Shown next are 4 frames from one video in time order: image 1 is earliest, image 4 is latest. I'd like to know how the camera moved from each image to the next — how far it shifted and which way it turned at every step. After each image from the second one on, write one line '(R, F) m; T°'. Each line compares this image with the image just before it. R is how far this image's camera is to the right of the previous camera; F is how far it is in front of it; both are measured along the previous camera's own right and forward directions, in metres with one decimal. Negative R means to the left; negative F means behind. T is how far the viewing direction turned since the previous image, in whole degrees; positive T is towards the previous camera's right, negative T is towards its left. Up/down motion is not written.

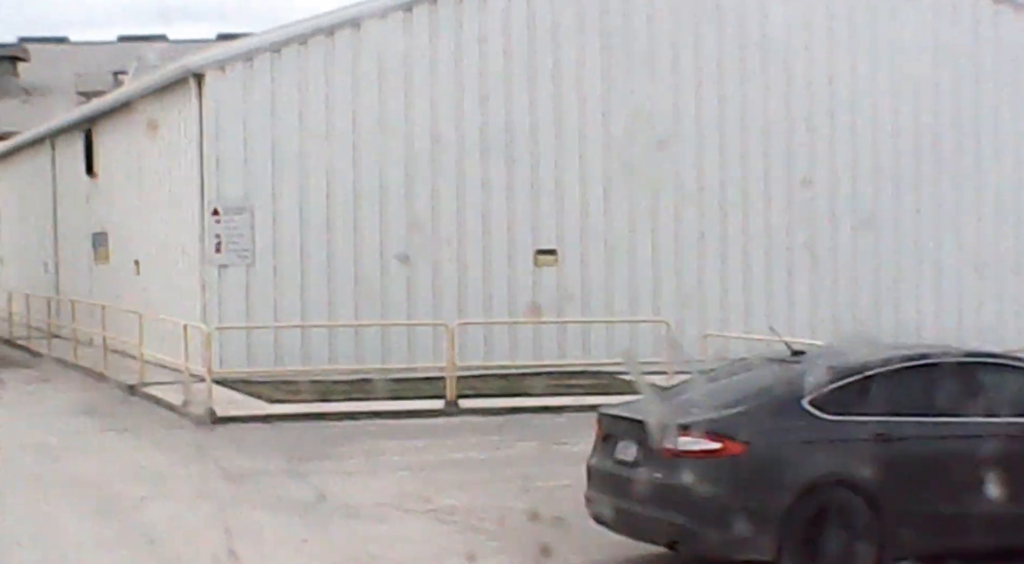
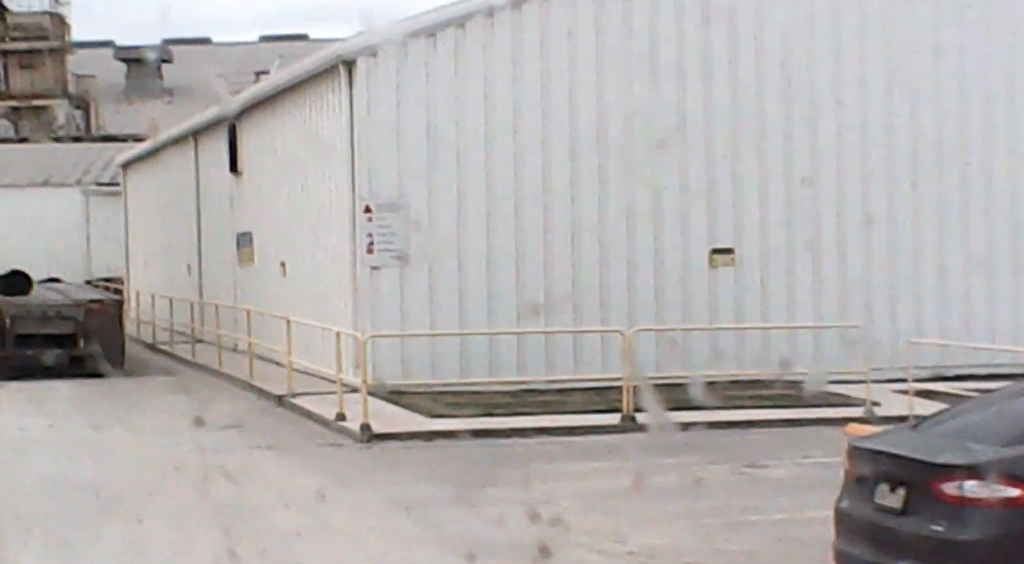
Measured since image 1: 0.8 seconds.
(-0.6, +1.6) m; -6°
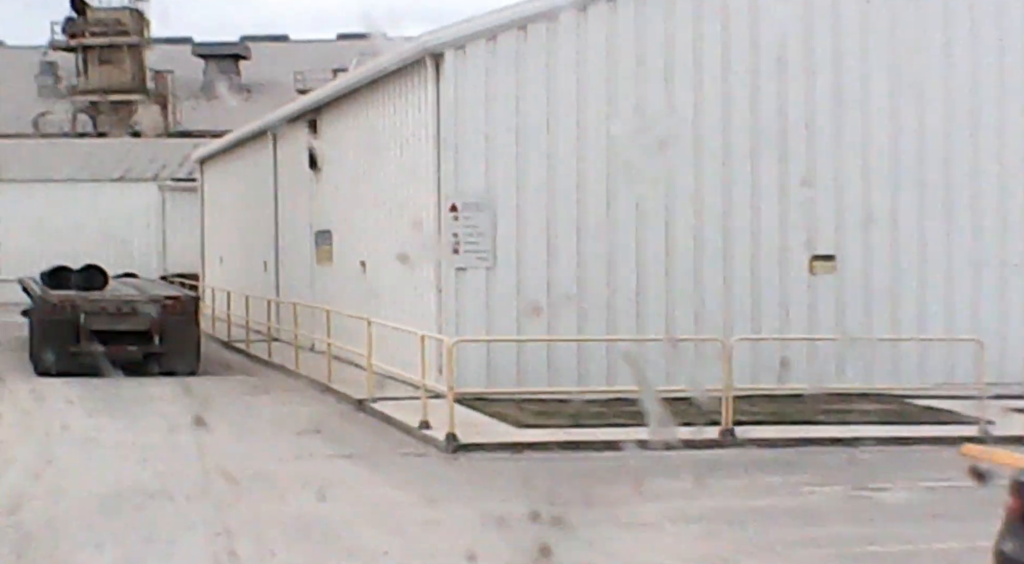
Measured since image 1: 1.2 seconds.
(-0.3, +0.8) m; -3°
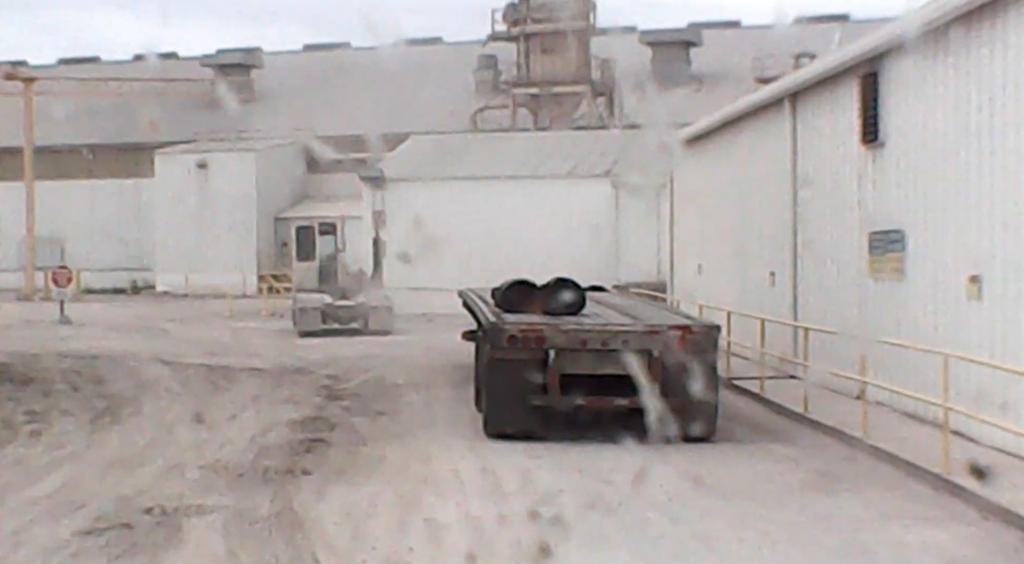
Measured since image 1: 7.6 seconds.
(-2.5, +6.1) m; -18°
